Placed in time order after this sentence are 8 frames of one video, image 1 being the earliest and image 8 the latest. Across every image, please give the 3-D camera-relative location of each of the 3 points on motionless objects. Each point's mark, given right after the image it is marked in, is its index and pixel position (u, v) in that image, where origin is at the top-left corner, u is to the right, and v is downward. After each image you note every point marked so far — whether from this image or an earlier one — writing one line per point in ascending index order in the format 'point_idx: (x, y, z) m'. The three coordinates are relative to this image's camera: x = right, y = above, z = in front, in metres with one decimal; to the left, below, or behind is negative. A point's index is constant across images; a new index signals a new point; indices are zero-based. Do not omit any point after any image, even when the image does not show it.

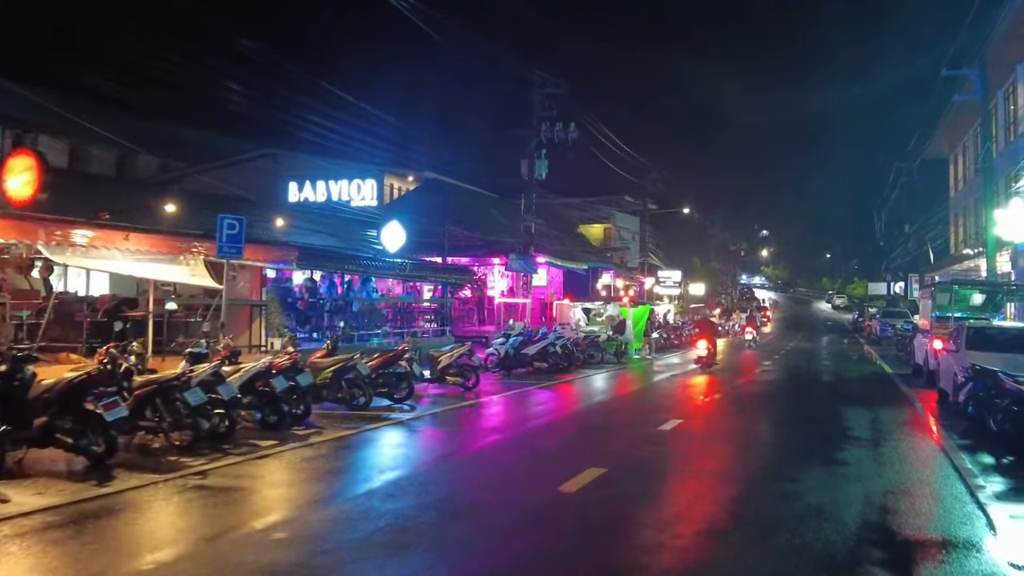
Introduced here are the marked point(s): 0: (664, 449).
0: (+2.0, -2.2, +10.9) m
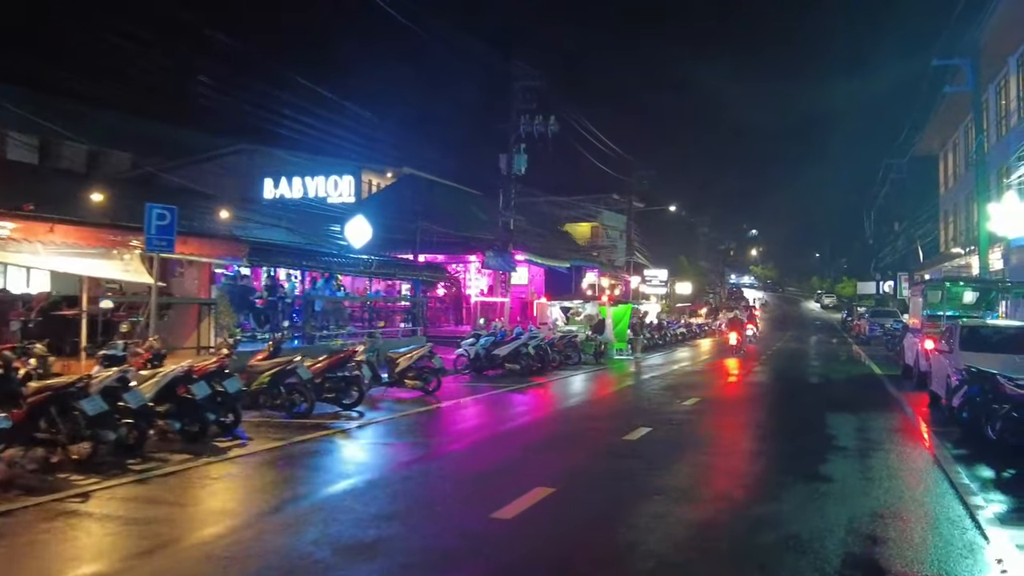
0: (+1.4, -2.1, +9.8) m
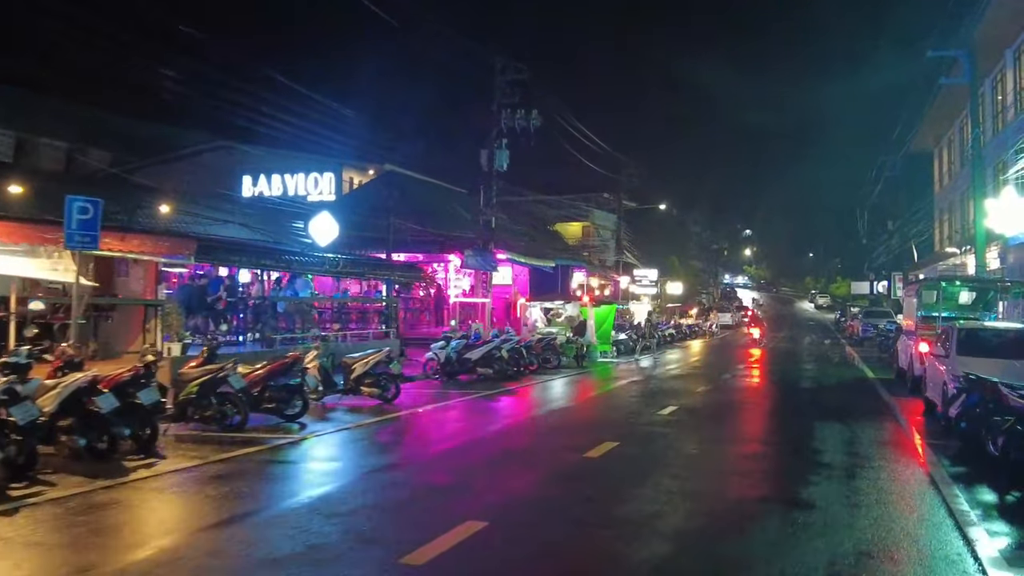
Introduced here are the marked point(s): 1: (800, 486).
0: (+0.8, -2.1, +8.7) m
1: (+3.0, -2.0, +8.5) m
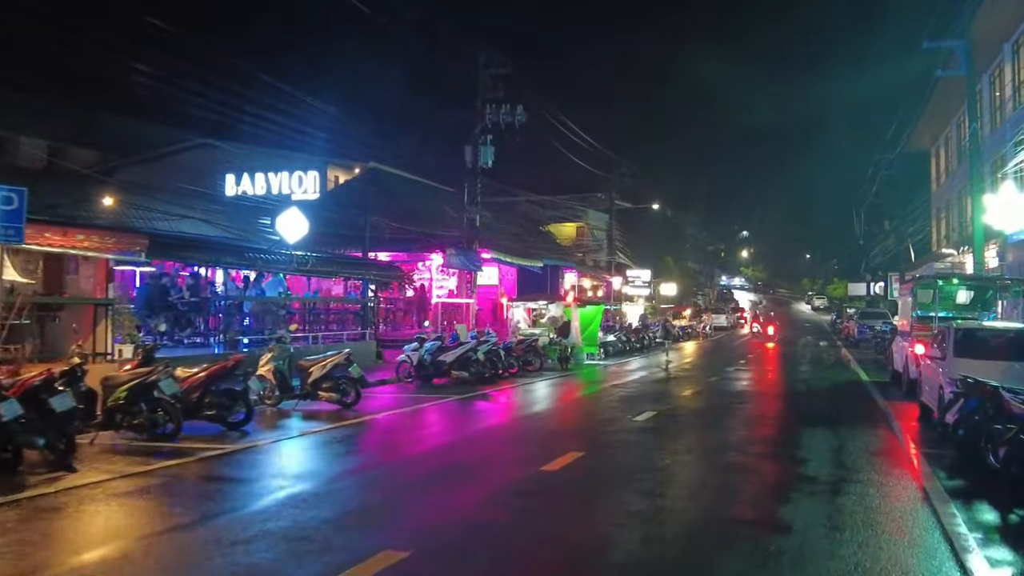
0: (+0.3, -2.0, +7.8) m
1: (+2.5, -2.0, +7.6) m
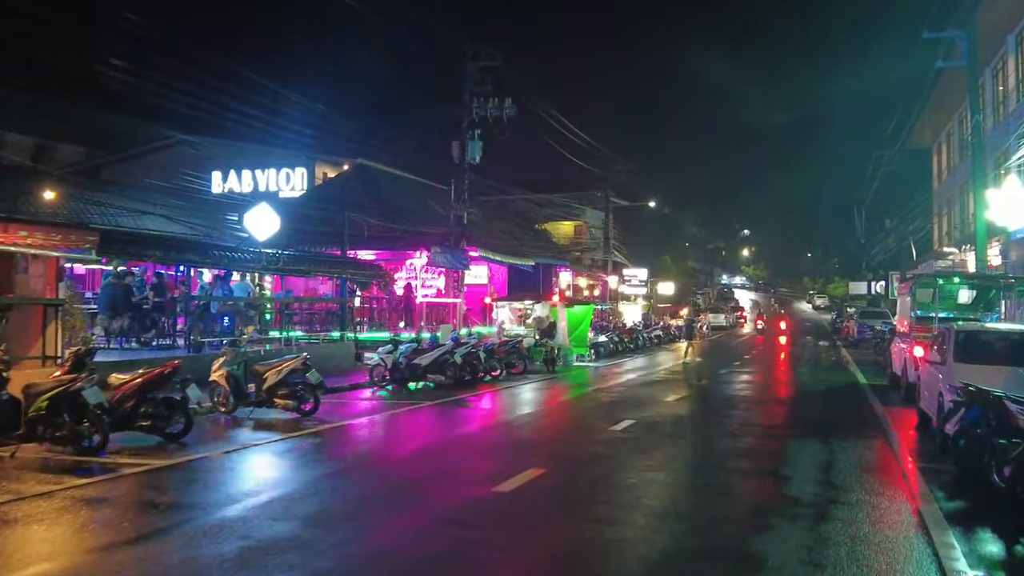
0: (-0.2, -2.0, +7.0) m
1: (+2.0, -2.0, +6.8) m
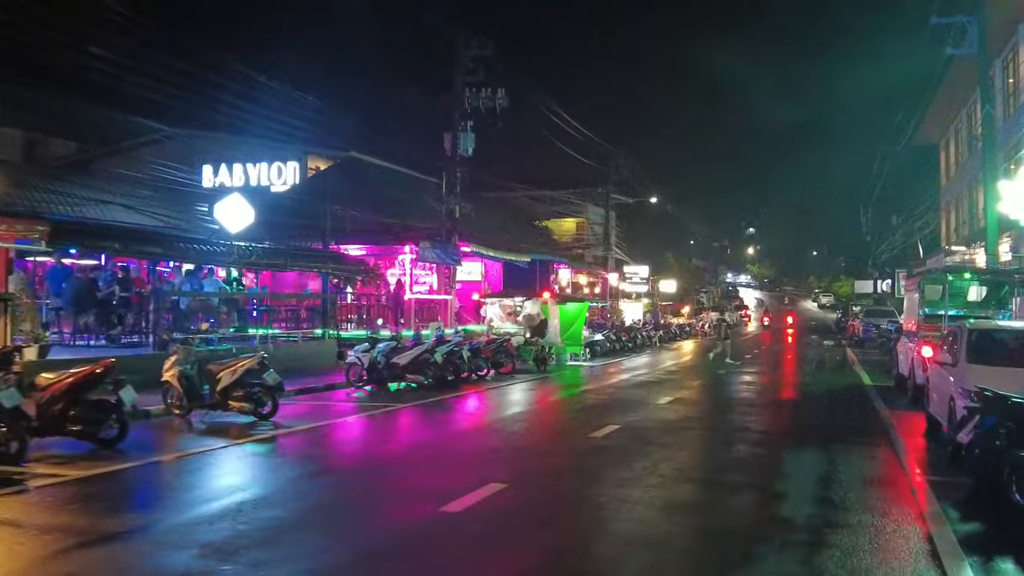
0: (-0.6, -2.0, +6.1) m
1: (+1.6, -1.9, +5.8) m
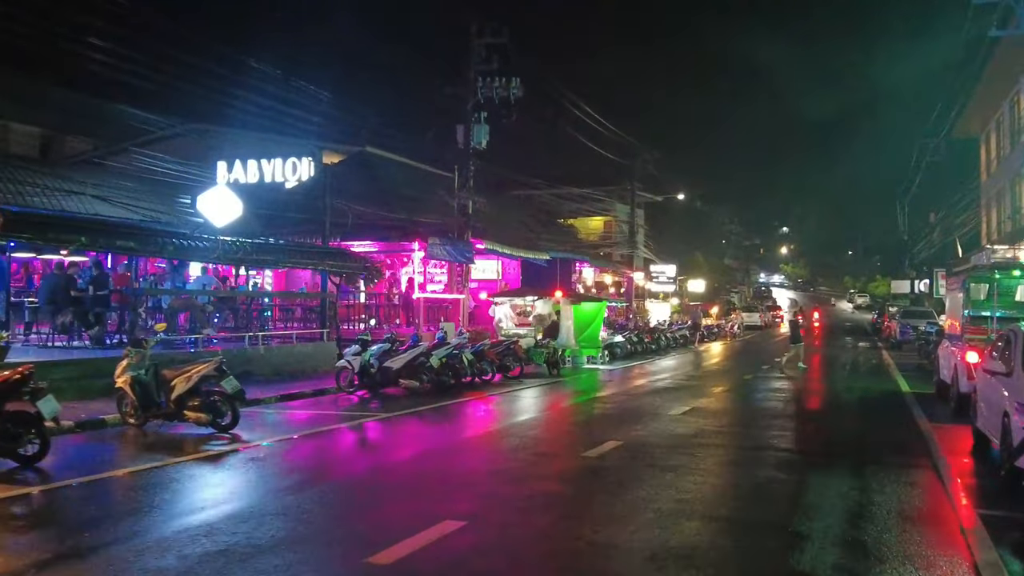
0: (-1.0, -1.9, +4.8) m
1: (+1.2, -1.9, +4.5) m
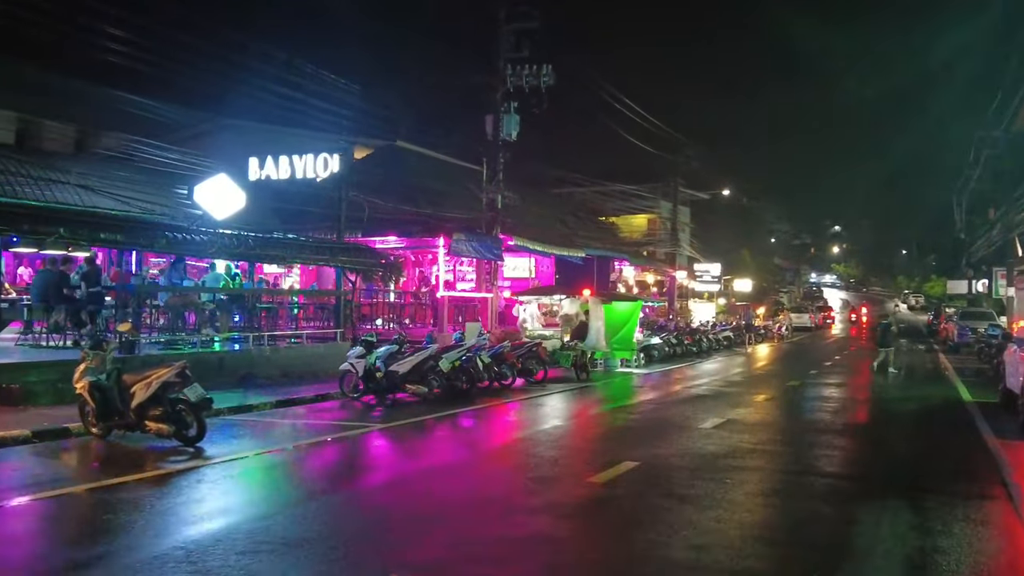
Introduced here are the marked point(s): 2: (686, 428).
0: (-1.3, -1.9, +3.5) m
1: (+0.9, -1.9, +3.1) m
2: (+2.7, -2.1, +12.4) m
